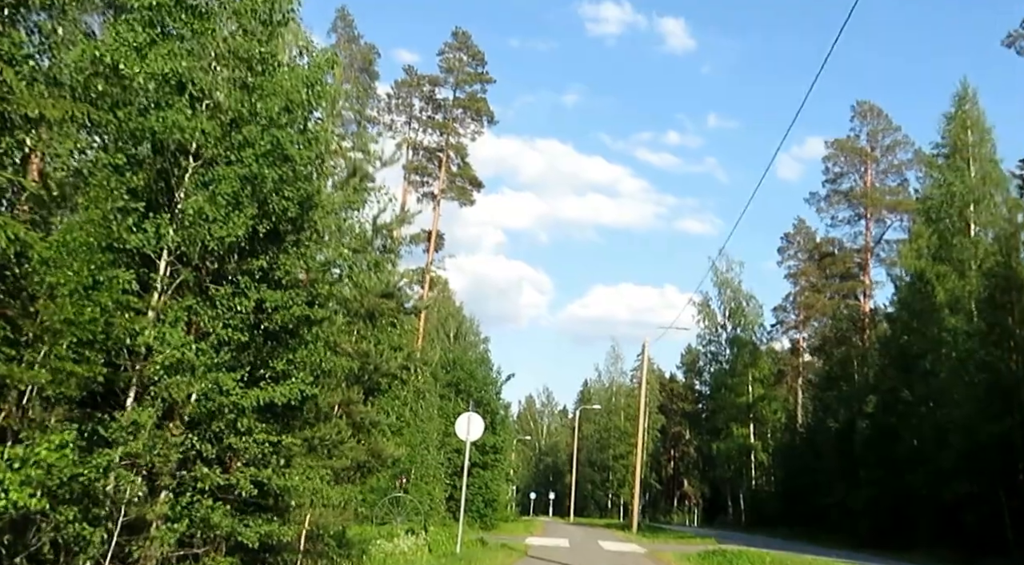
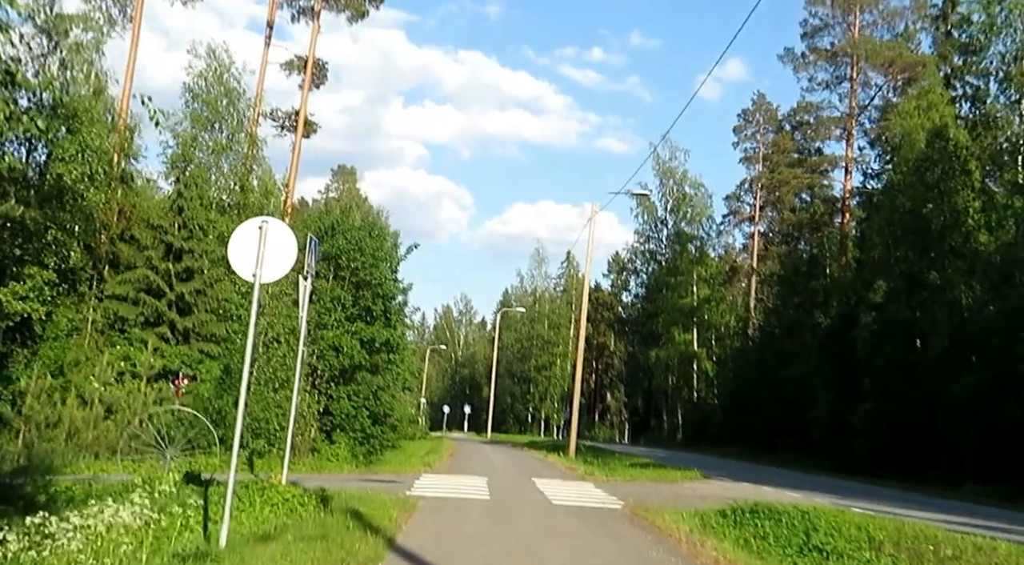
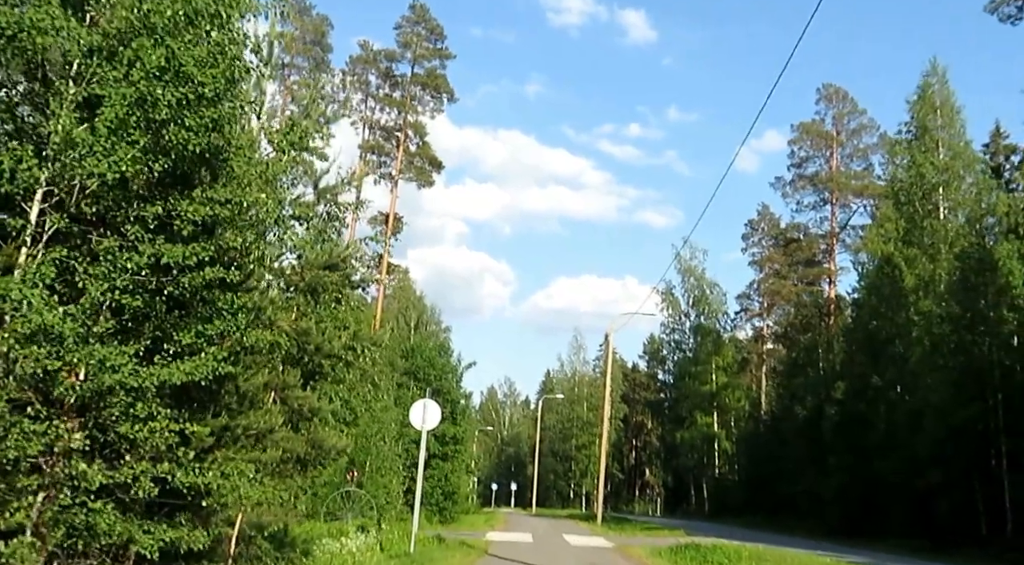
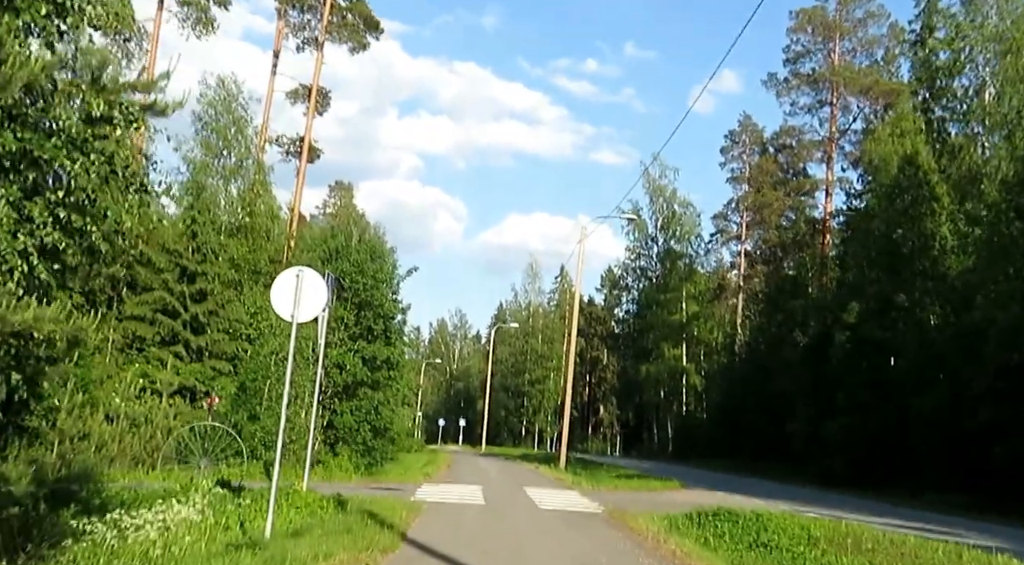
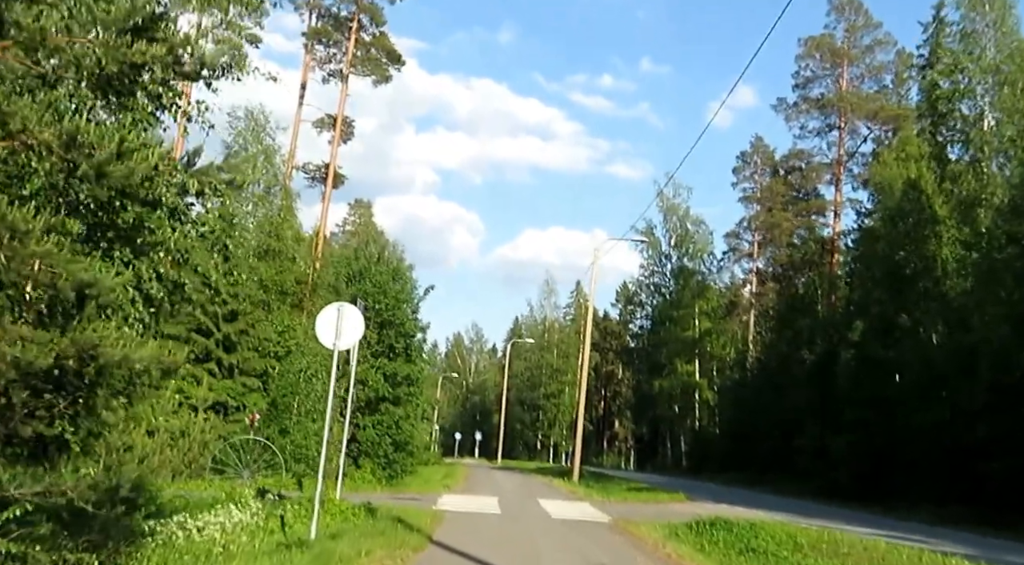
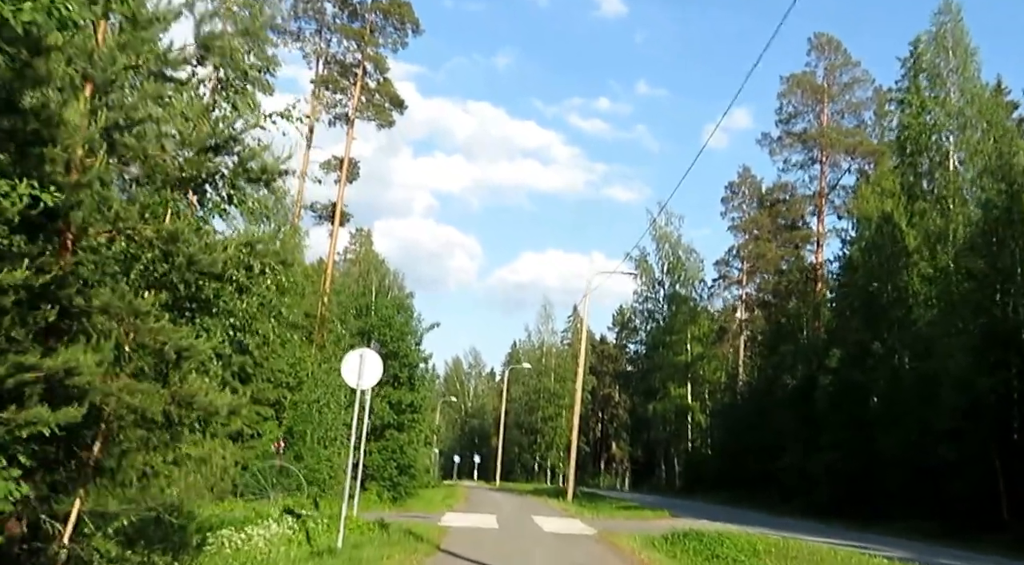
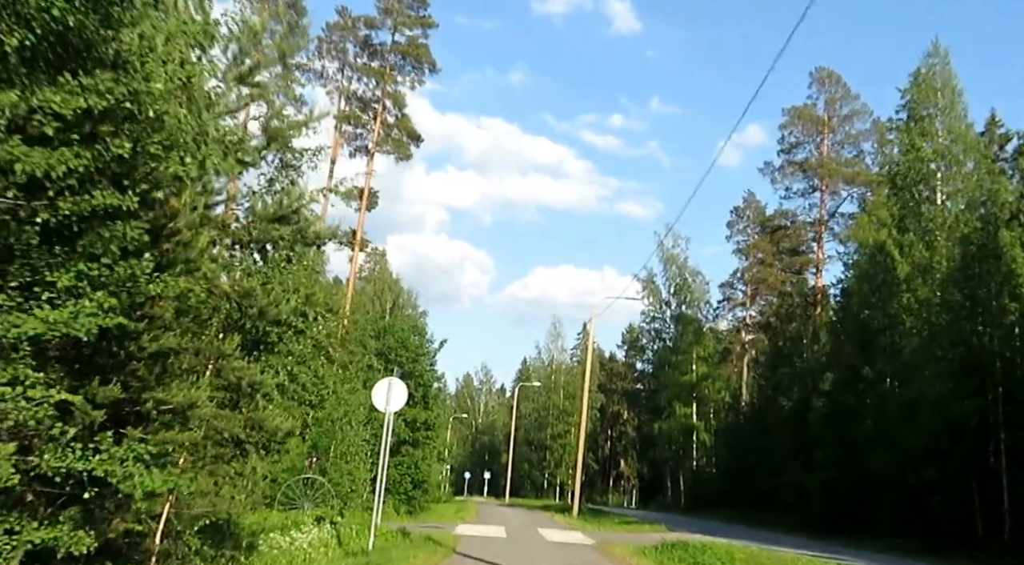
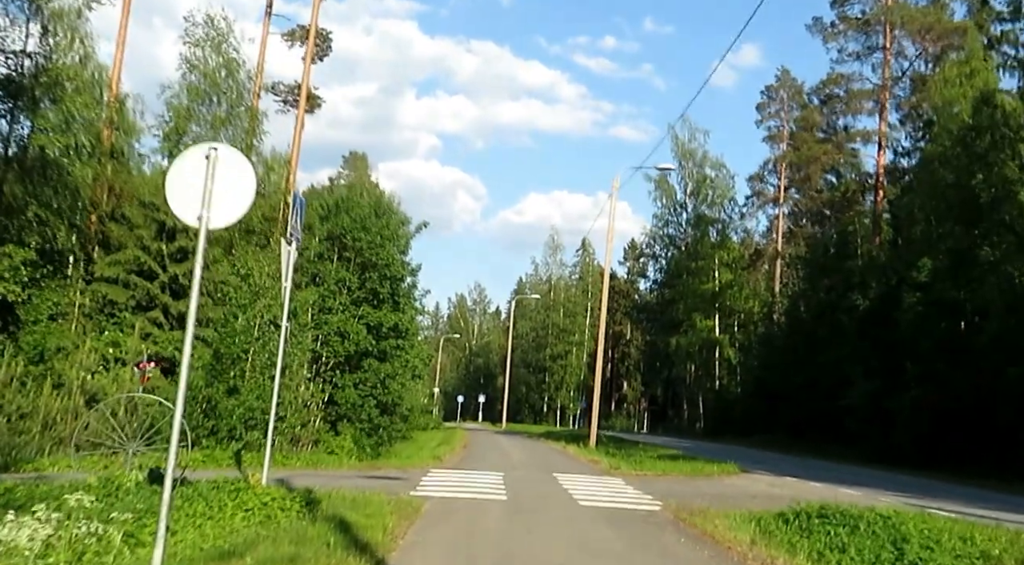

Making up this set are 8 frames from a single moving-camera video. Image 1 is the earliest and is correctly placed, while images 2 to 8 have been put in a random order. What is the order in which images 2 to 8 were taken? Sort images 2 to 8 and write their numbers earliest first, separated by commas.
3, 7, 6, 5, 4, 2, 8
